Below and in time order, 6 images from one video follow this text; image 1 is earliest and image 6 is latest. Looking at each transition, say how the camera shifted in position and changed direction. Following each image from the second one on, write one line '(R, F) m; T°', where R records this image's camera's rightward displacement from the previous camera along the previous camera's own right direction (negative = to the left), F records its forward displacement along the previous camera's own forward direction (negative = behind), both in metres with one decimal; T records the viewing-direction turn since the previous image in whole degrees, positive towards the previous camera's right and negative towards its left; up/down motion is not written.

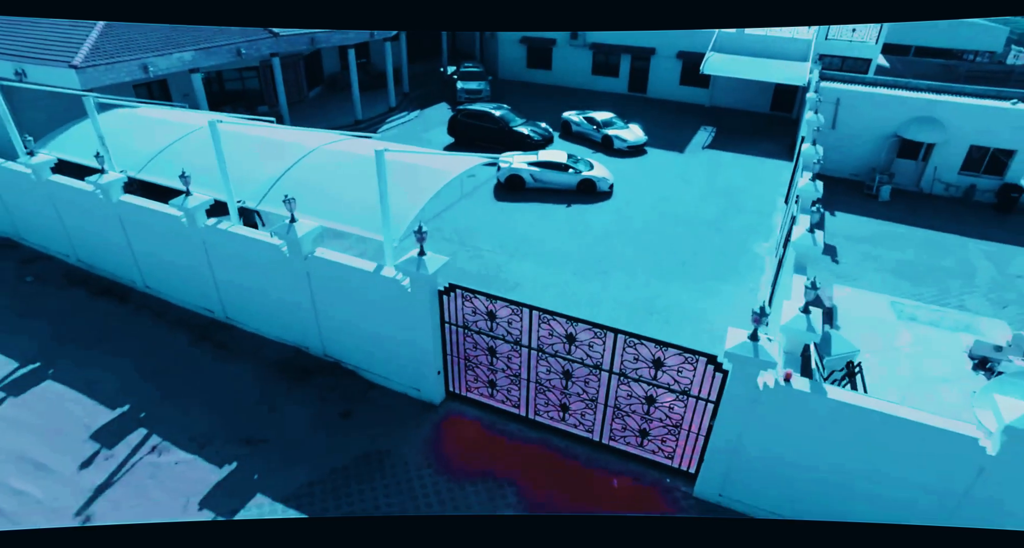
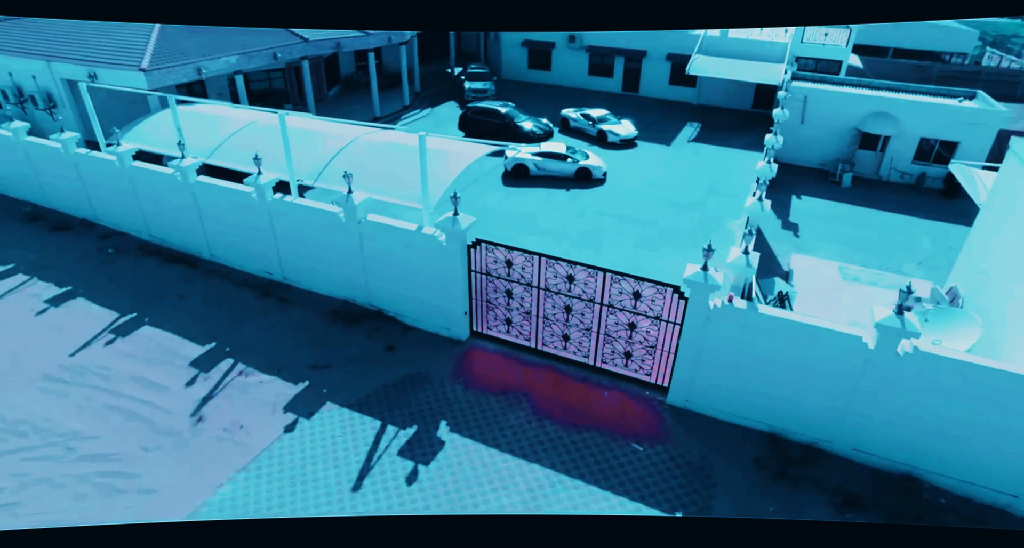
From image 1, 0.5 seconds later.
(-0.2, -1.9) m; 0°
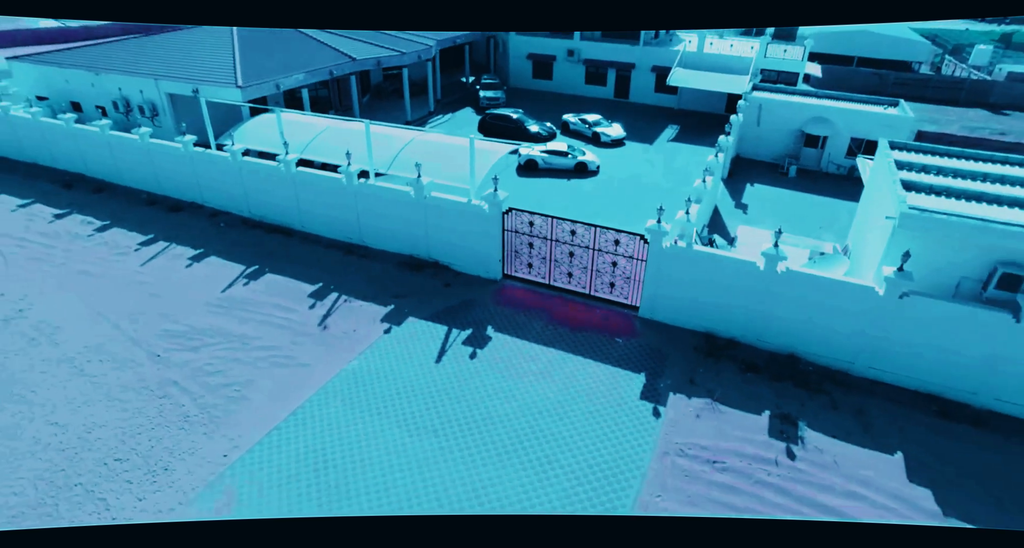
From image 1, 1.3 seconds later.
(-0.5, -4.0) m; 0°
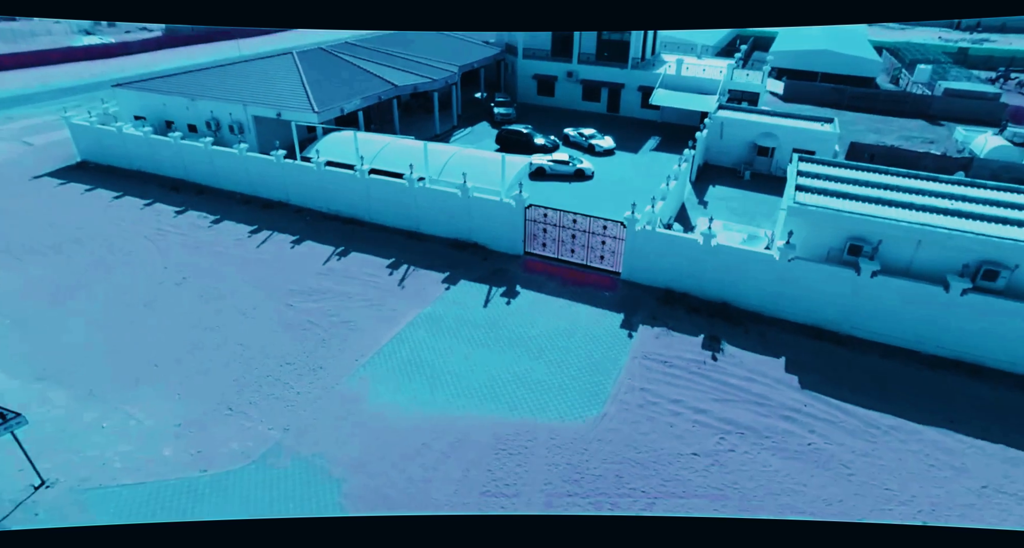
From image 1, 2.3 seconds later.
(-0.7, -5.2) m; 0°
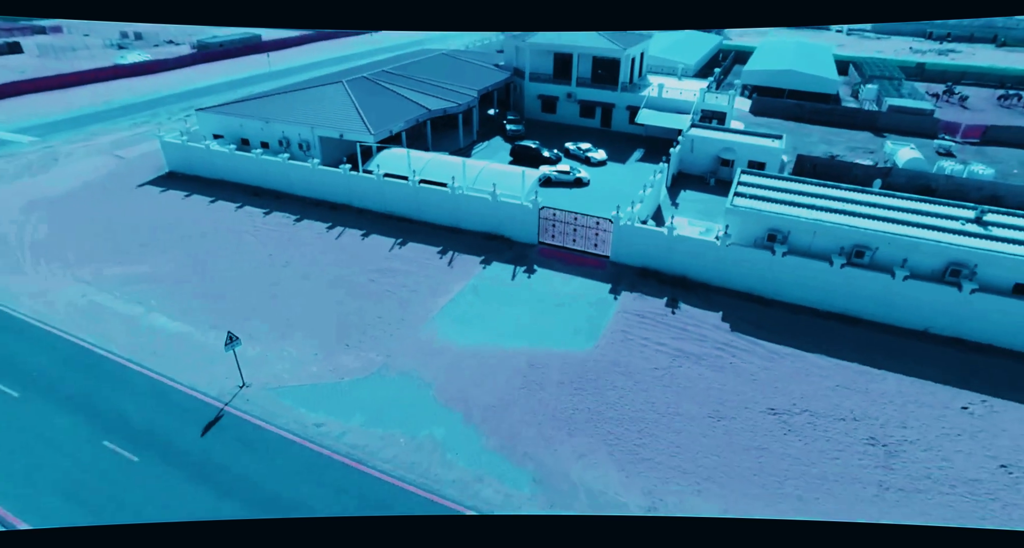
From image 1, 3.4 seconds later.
(-0.9, -6.3) m; 0°
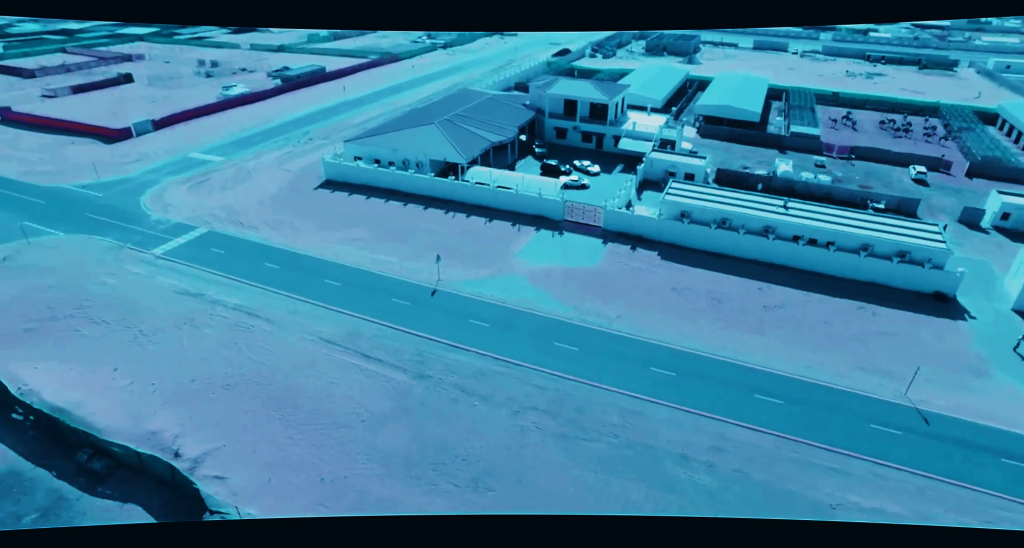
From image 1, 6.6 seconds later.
(-3.7, -20.5) m; +1°
